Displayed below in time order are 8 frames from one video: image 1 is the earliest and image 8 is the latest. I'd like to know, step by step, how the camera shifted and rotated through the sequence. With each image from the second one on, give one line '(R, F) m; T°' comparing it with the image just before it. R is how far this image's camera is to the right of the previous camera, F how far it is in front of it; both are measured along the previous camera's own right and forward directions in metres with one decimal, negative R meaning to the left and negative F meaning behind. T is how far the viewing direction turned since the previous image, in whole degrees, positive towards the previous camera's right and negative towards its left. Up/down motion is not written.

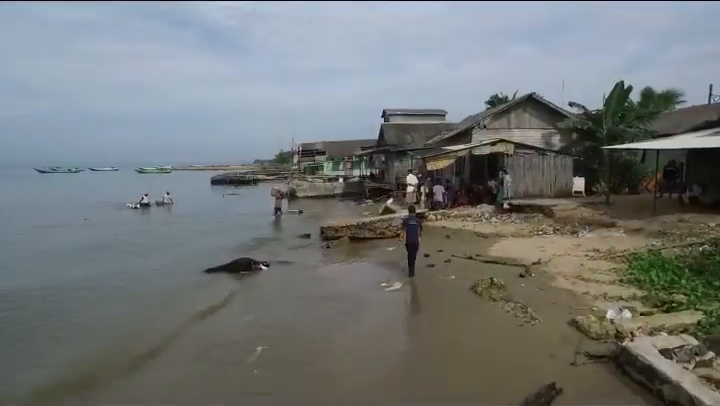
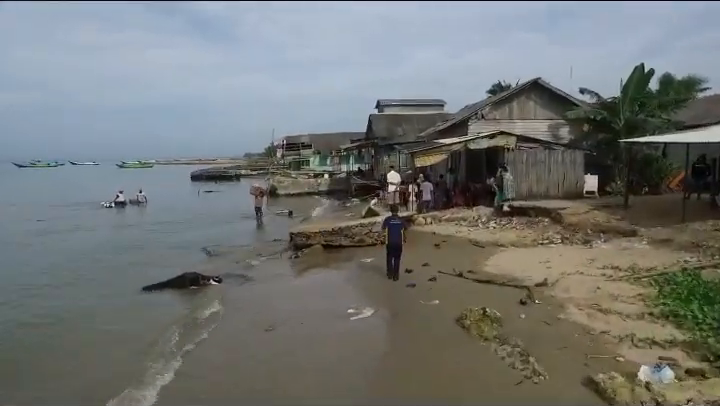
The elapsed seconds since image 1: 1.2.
(+0.4, +2.9) m; 0°
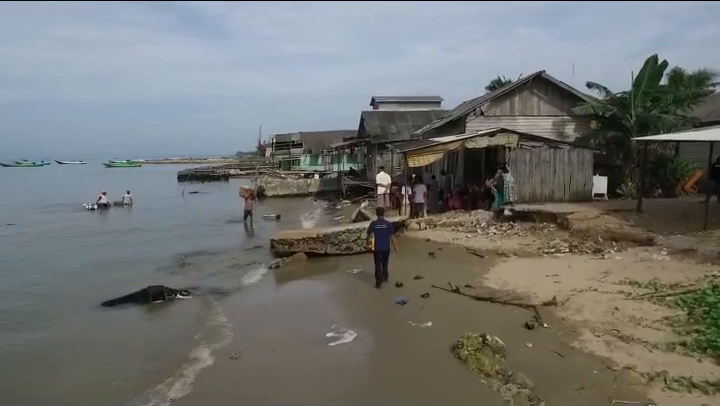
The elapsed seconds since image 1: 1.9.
(+0.1, +1.5) m; 0°
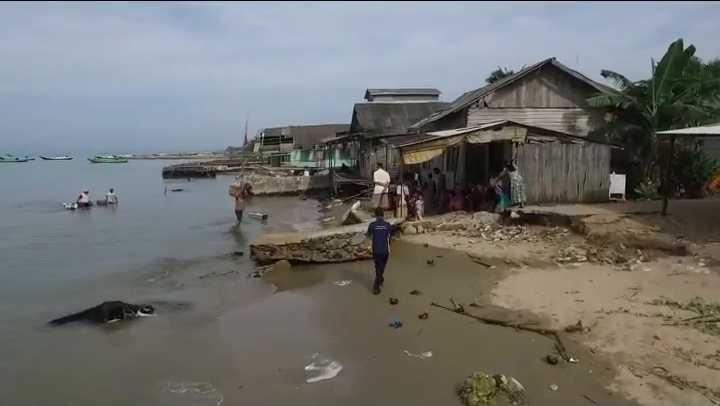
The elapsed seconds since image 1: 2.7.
(+0.1, +1.7) m; 0°
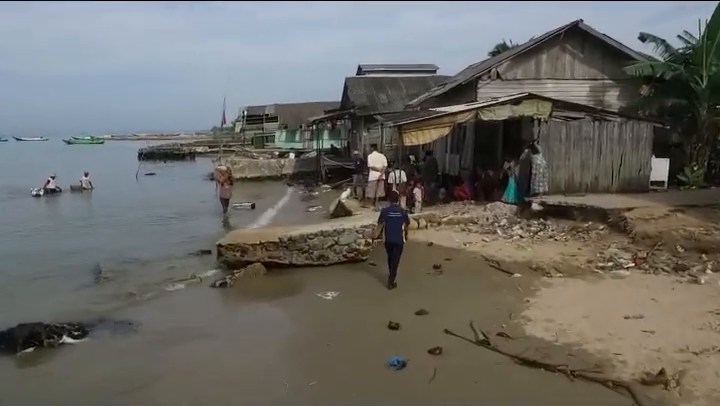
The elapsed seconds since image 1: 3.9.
(0.0, +2.5) m; 0°
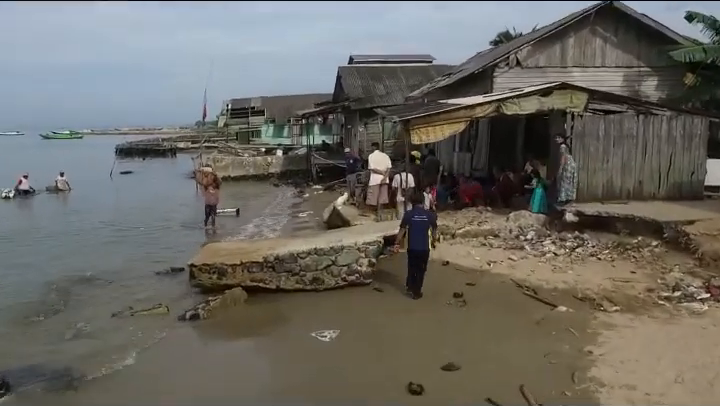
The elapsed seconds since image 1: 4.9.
(-0.1, +2.0) m; +1°
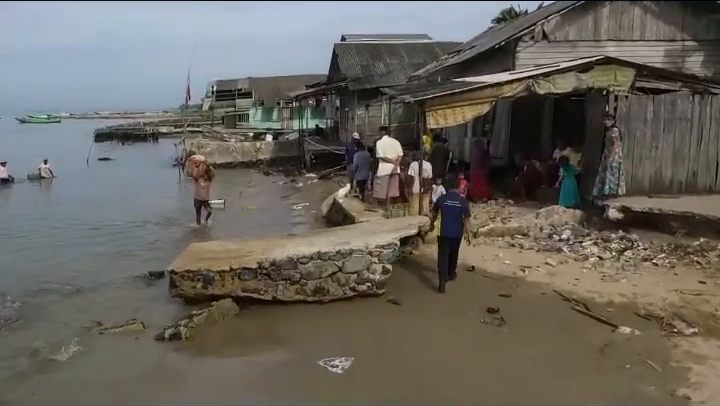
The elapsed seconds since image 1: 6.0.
(-0.2, +1.5) m; +1°
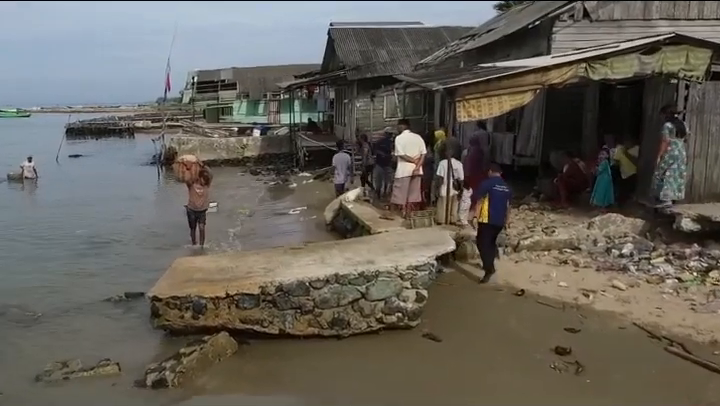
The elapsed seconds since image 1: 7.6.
(-0.3, +1.6) m; +1°
